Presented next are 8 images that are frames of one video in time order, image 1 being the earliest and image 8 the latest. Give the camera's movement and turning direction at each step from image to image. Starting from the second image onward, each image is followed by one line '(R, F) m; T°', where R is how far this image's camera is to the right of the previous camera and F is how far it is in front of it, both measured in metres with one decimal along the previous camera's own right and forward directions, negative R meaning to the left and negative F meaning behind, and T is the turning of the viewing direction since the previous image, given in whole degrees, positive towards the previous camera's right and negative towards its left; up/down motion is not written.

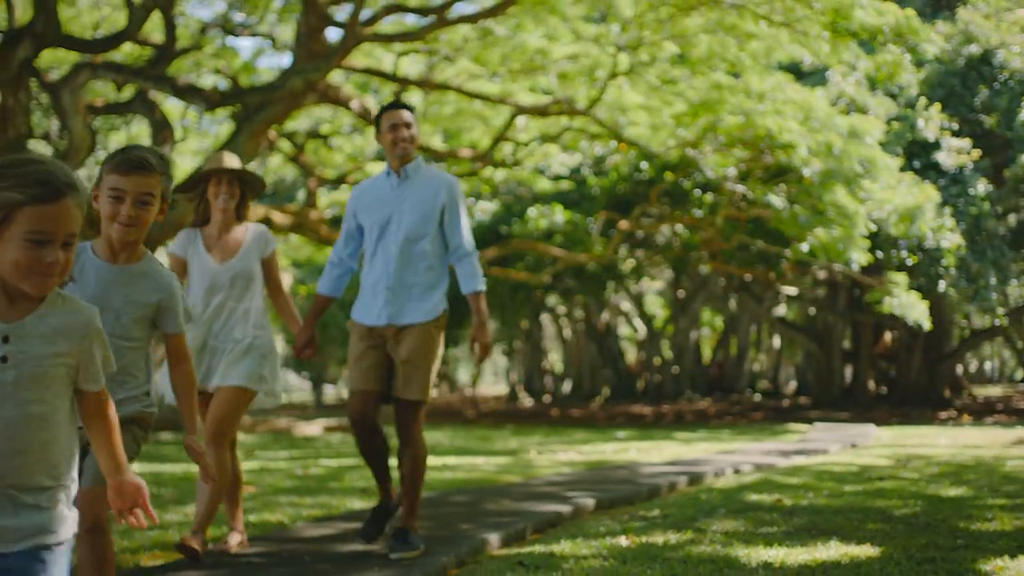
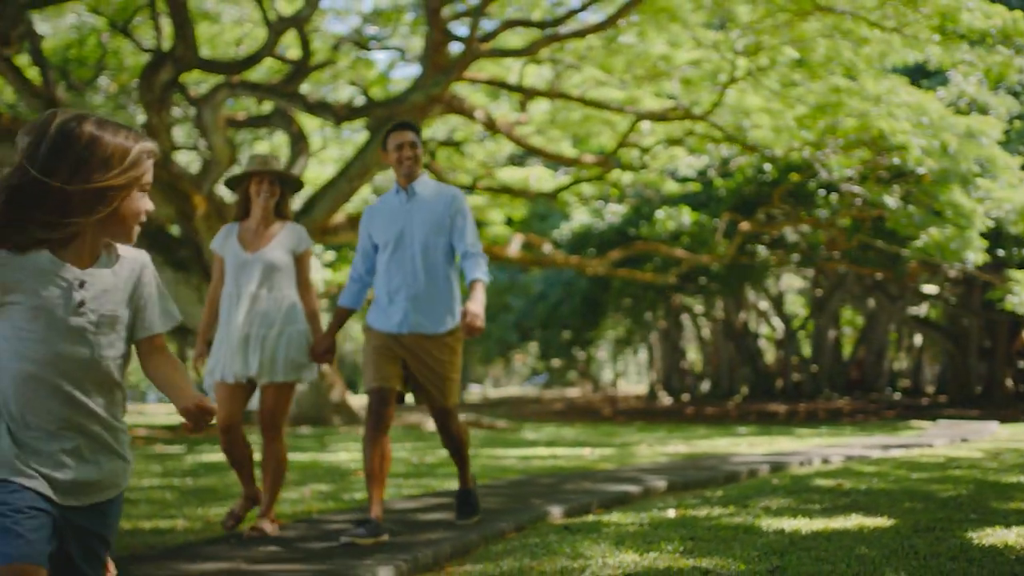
(+0.3, -0.5) m; -6°
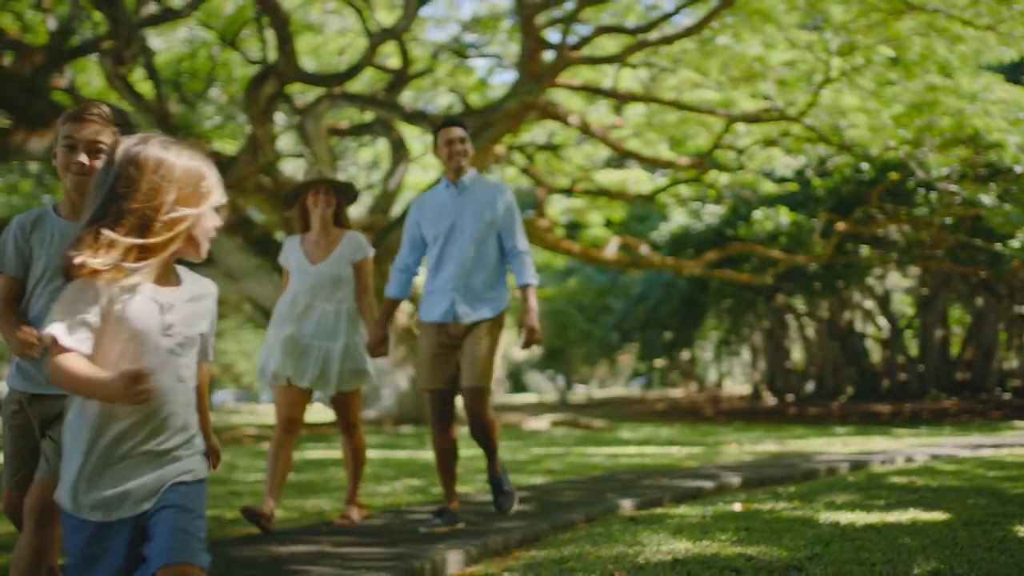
(+0.1, -0.2) m; -4°
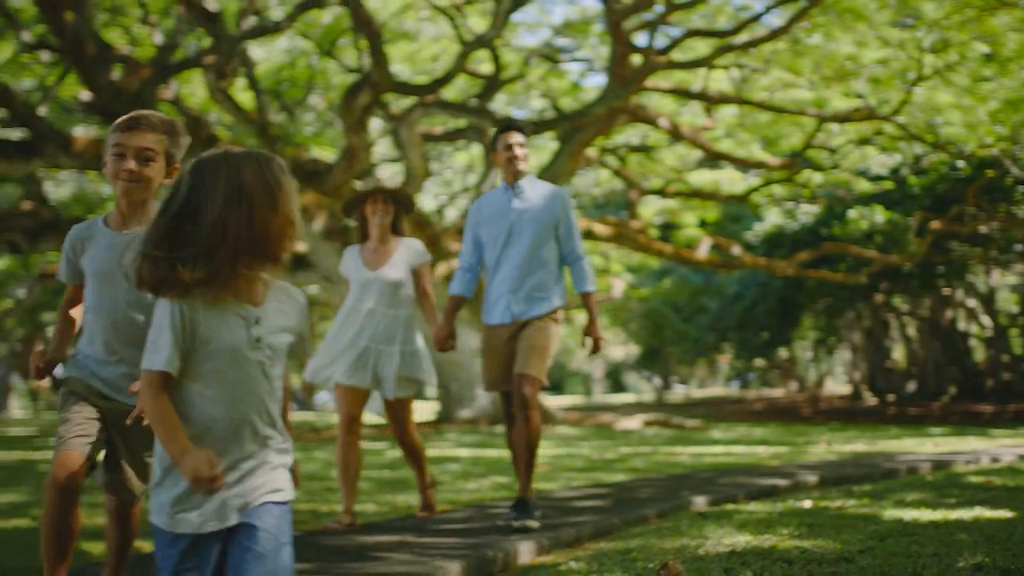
(+0.1, -0.2) m; -4°
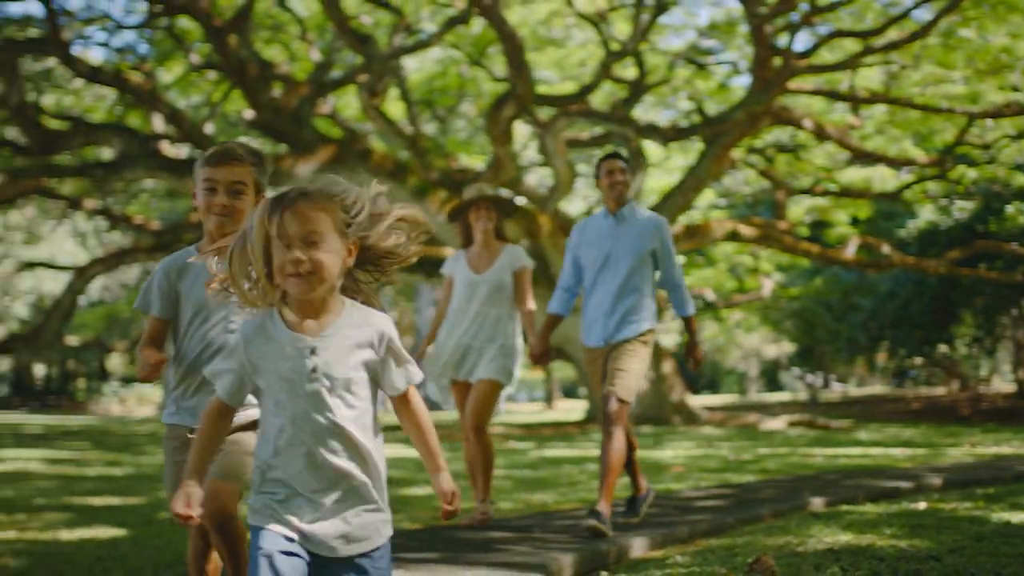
(+0.1, -0.3) m; -7°
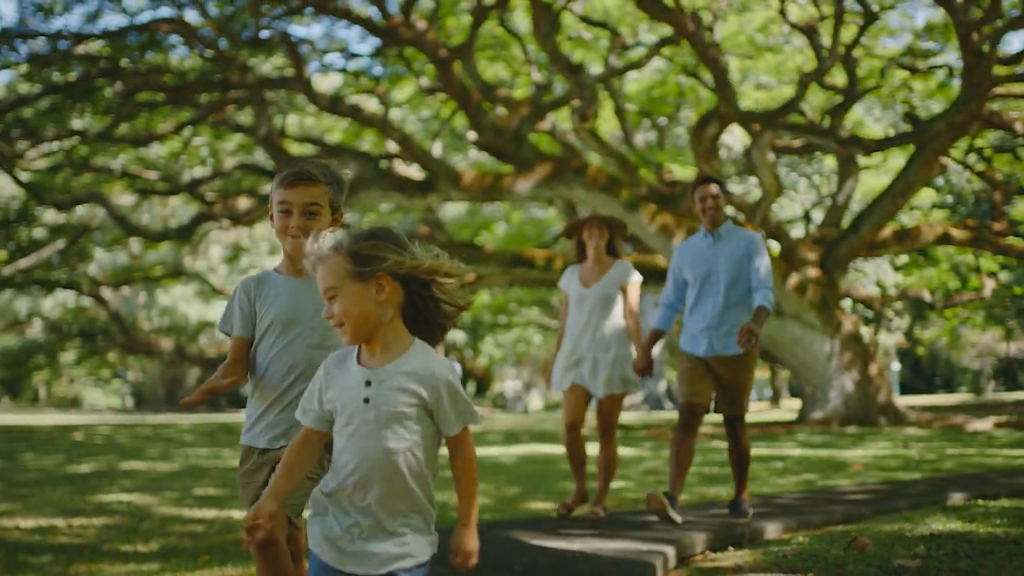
(+0.3, -0.8) m; -10°
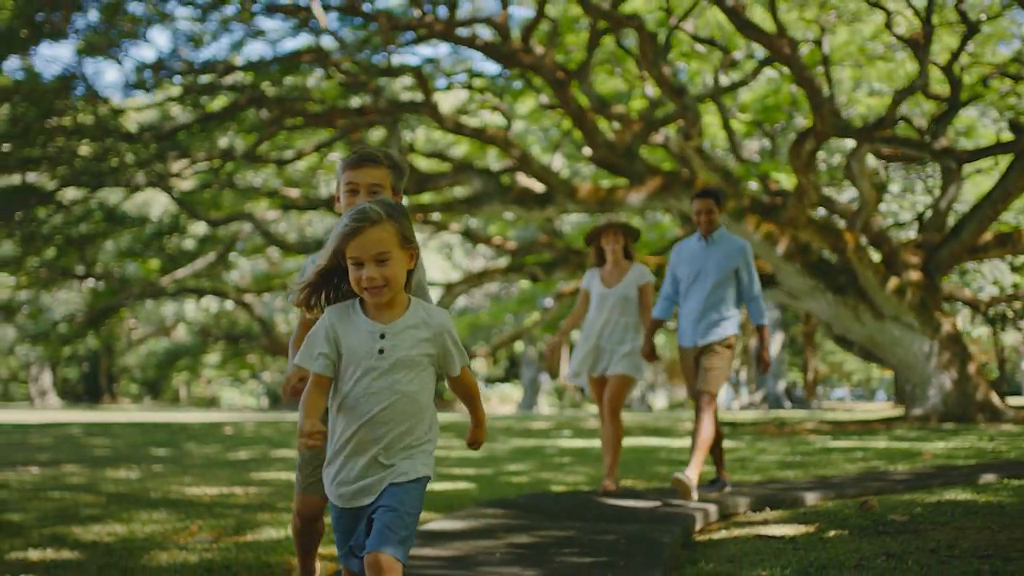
(+0.2, -1.0) m; -5°
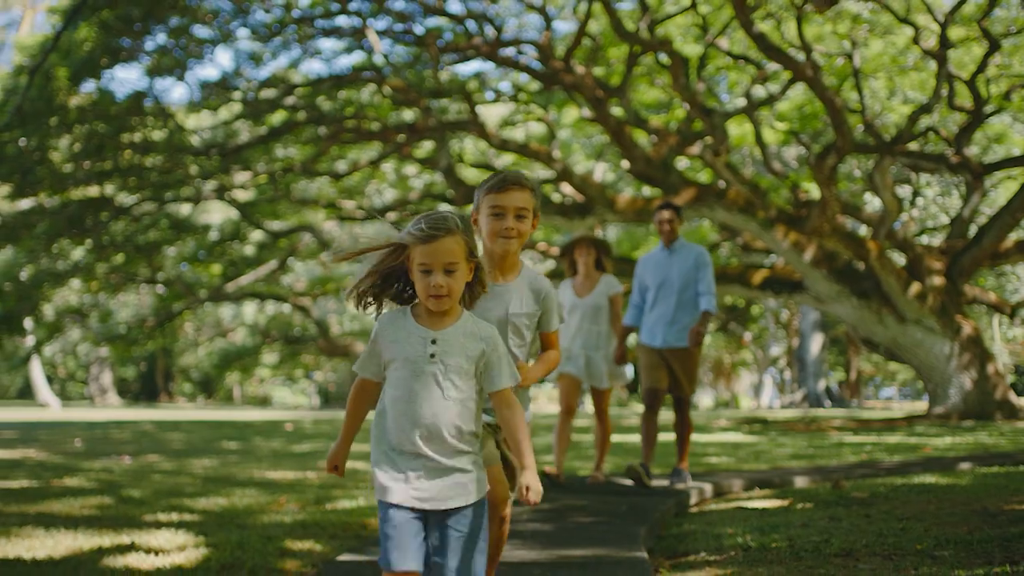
(+0.1, -0.9) m; -2°
